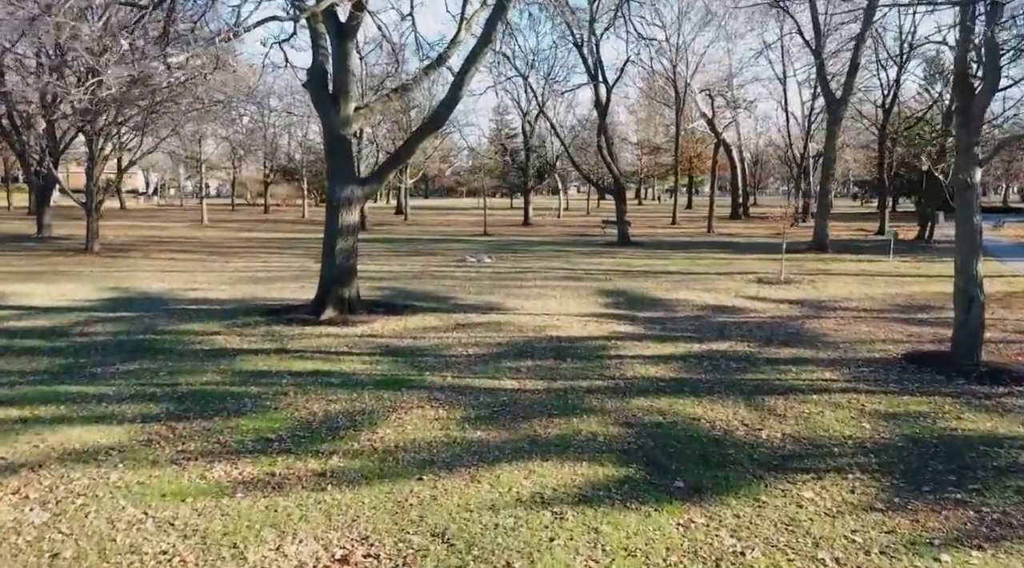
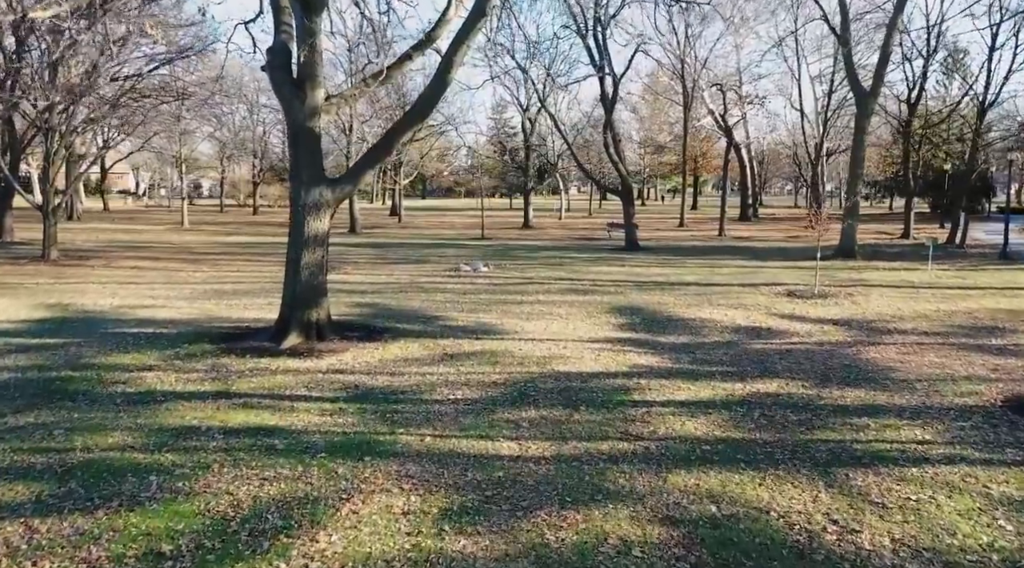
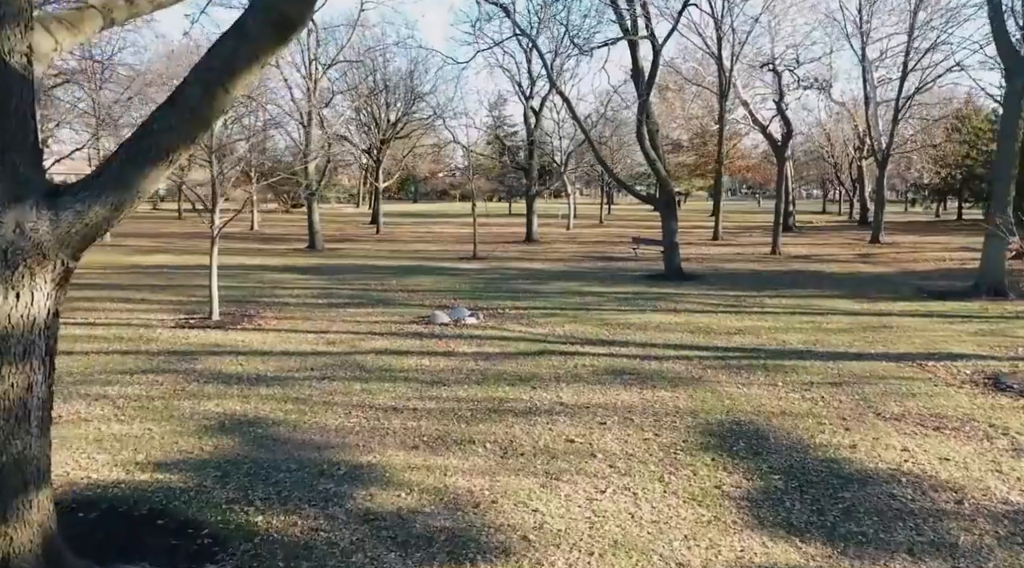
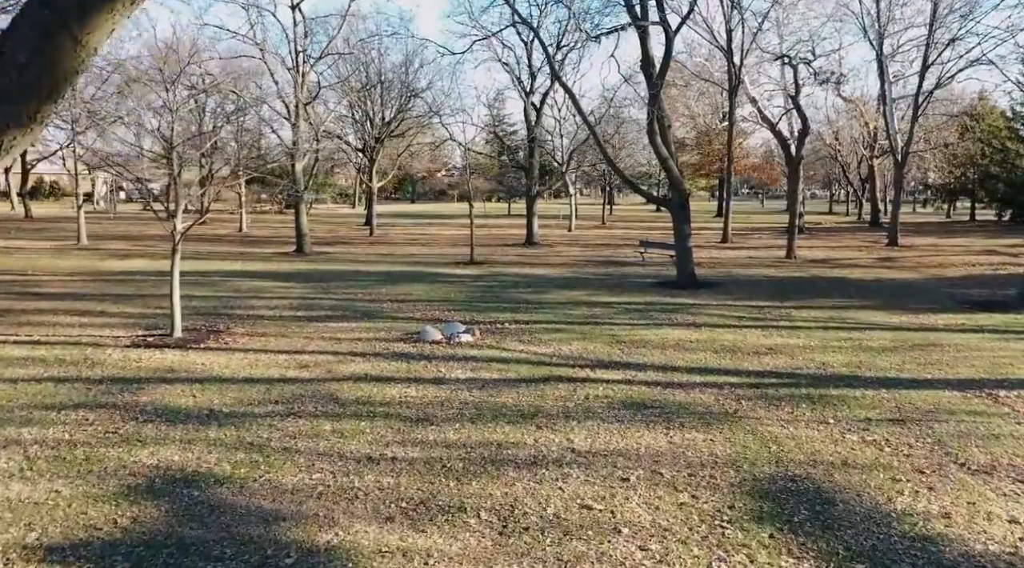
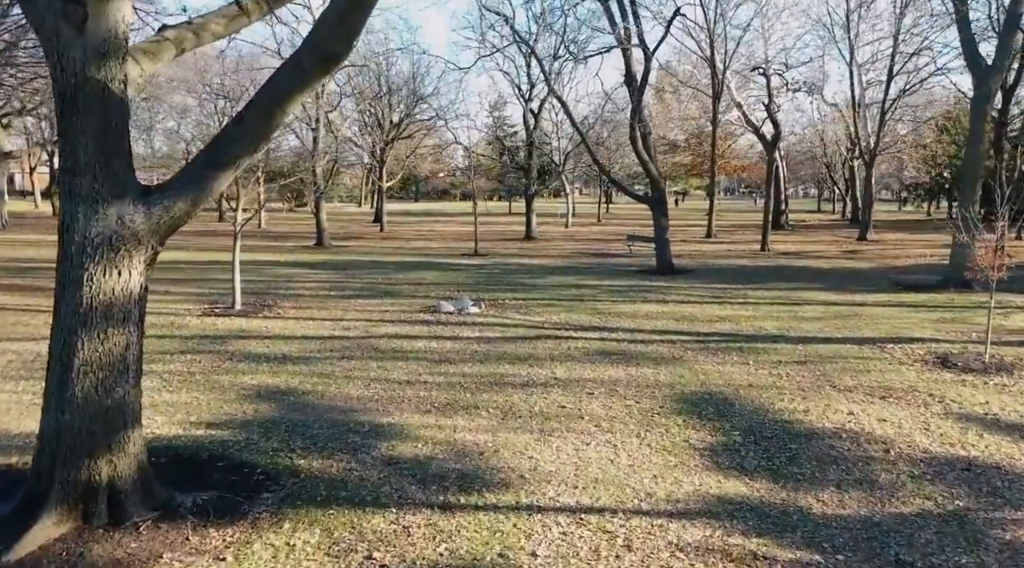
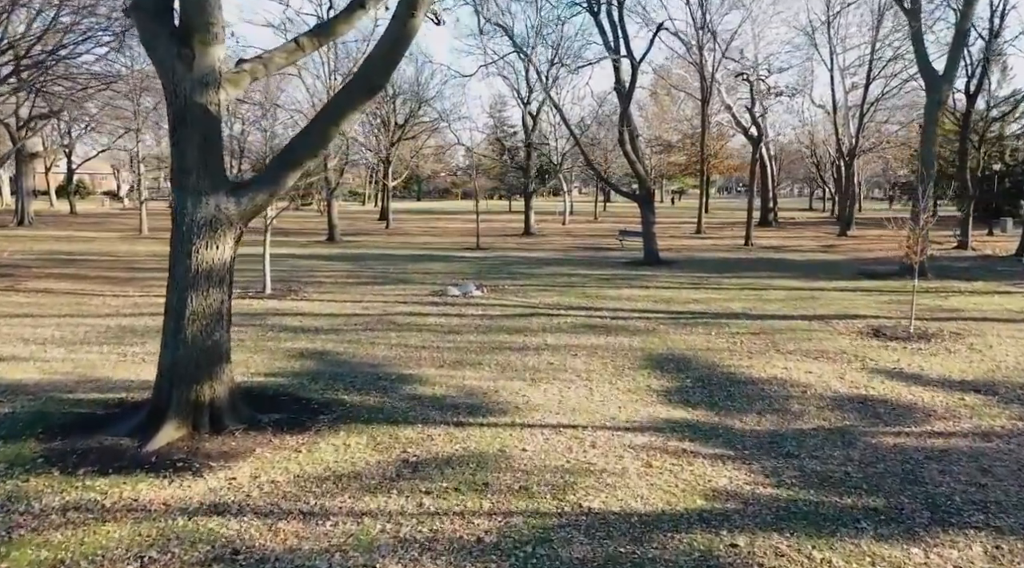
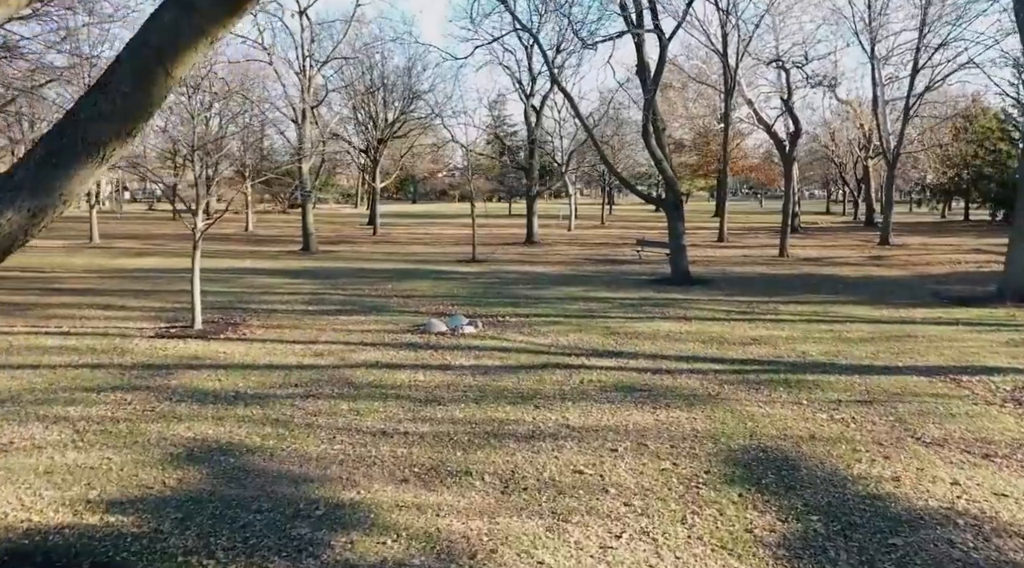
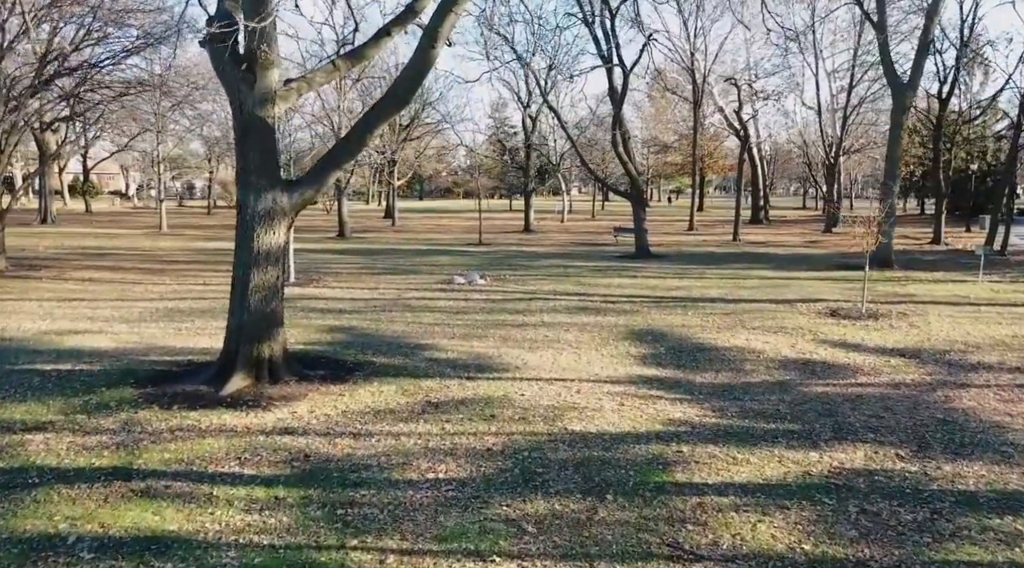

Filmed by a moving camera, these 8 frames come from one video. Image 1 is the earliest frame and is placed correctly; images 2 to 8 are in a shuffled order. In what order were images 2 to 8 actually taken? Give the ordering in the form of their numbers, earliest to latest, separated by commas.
2, 8, 6, 5, 3, 7, 4
